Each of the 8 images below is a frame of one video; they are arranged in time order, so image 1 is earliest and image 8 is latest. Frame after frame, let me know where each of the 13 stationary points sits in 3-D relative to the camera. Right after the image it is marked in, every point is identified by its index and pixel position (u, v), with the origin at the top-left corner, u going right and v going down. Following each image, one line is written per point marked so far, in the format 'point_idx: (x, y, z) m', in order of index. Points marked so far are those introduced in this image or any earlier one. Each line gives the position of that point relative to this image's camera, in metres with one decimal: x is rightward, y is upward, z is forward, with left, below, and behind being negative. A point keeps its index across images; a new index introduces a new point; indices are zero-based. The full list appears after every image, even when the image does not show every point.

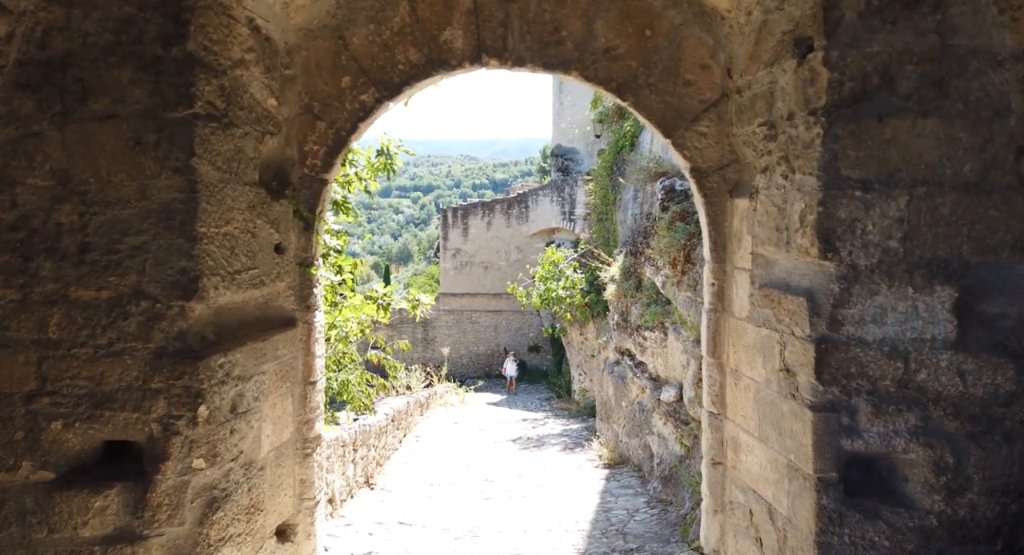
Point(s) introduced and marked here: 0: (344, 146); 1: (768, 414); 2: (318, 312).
0: (-0.6, +0.5, +2.3) m
1: (+0.8, -0.4, +2.0) m
2: (-0.8, -0.1, +2.5) m
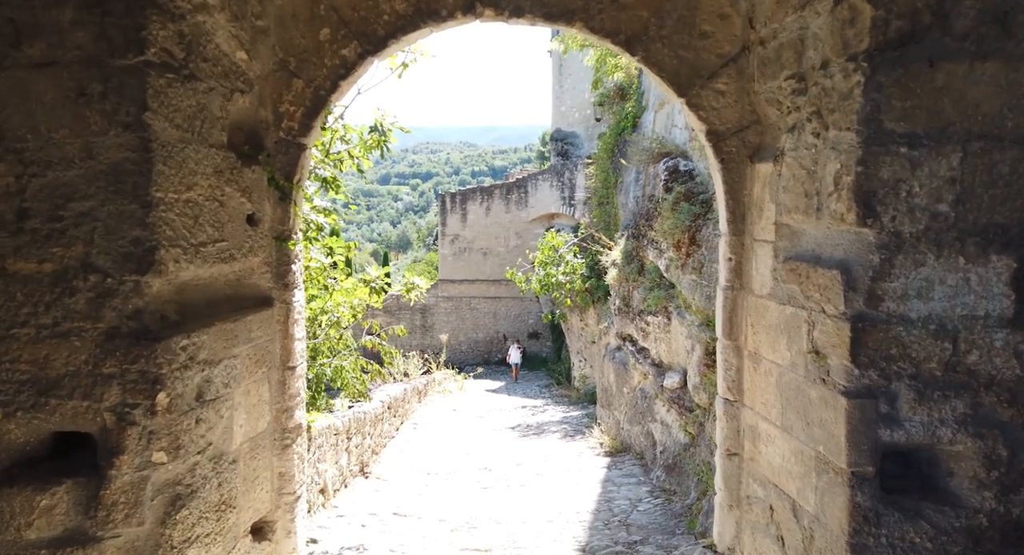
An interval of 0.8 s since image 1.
0: (-0.6, +0.6, +2.1) m
1: (+0.8, -0.3, +1.8) m
2: (-0.8, 0.0, +2.3) m
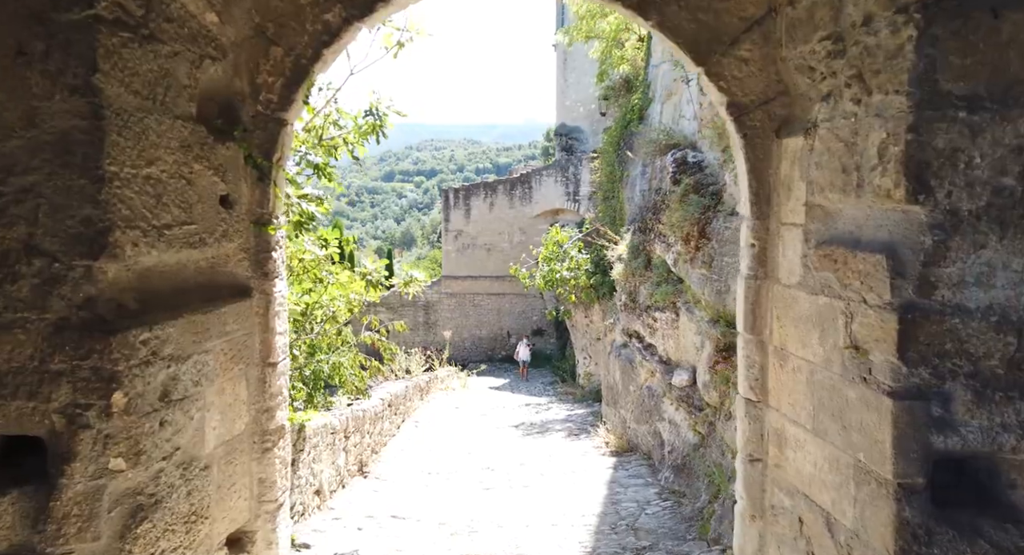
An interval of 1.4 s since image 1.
0: (-0.6, +0.6, +1.9) m
1: (+0.8, -0.3, +1.6) m
2: (-0.8, 0.0, +2.1) m
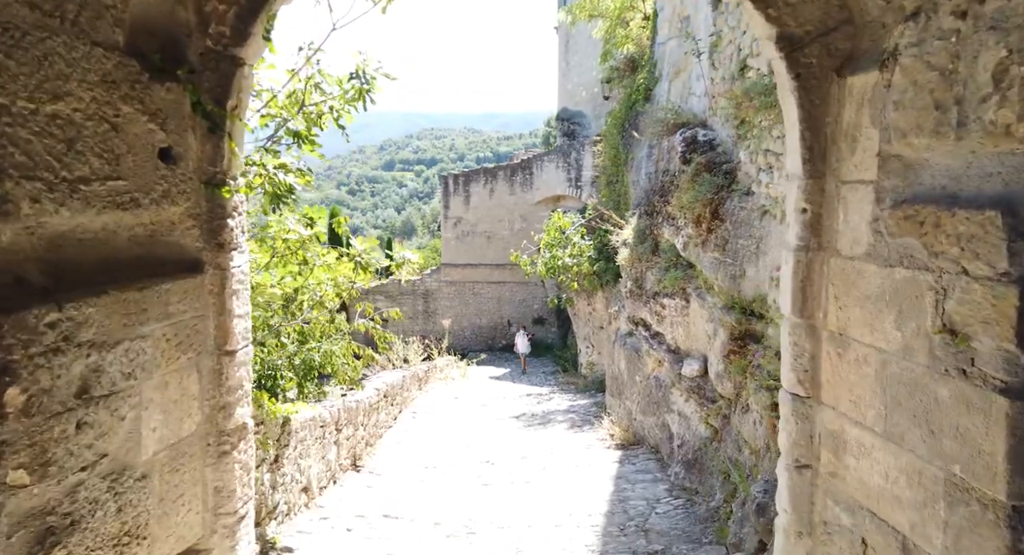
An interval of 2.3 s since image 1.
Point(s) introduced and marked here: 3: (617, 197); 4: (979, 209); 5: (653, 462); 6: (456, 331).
0: (-0.6, +0.7, +1.6) m
1: (+0.8, -0.2, +1.3) m
2: (-0.8, +0.1, +1.8) m
3: (+1.7, +1.3, +10.4) m
4: (+0.8, +0.1, +1.1) m
5: (+1.2, -1.6, +5.7) m
6: (-1.6, -1.5, +18.2) m
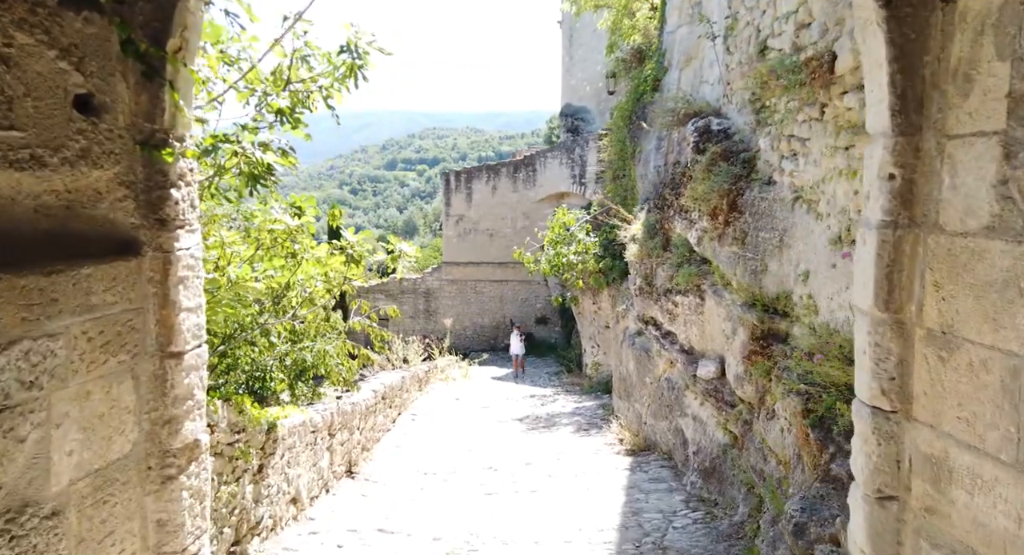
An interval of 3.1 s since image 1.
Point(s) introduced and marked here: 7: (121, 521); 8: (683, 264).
0: (-0.6, +0.7, +1.3) m
1: (+0.8, -0.2, +1.0) m
2: (-0.7, +0.1, +1.4) m
3: (+1.8, +1.3, +10.0) m
4: (+0.8, +0.2, +0.8) m
5: (+1.3, -1.6, +5.3) m
6: (-1.5, -1.5, +17.9) m
7: (-0.8, -0.5, +1.3) m
8: (+1.6, +0.1, +6.0) m
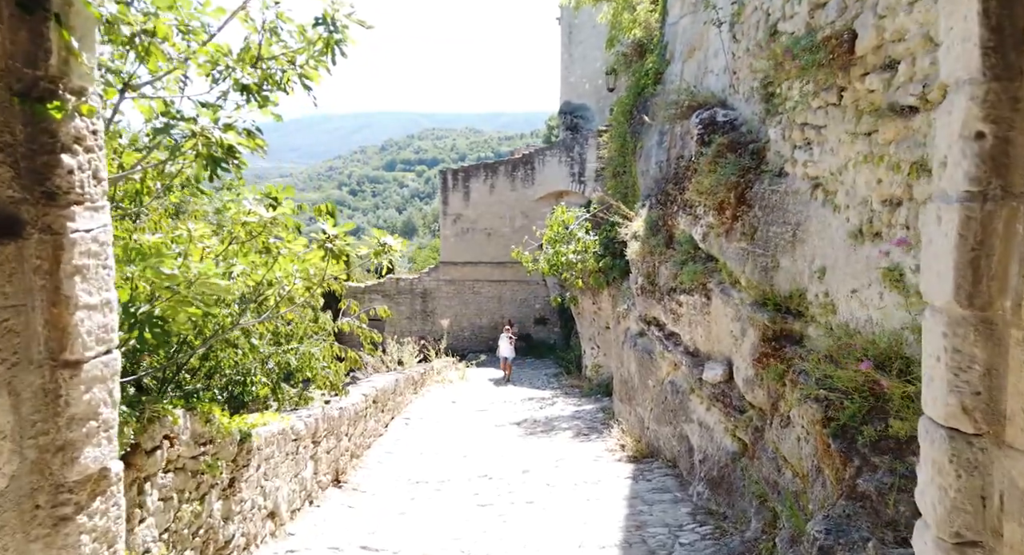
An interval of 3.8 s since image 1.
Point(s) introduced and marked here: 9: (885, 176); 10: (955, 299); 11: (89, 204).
0: (-0.6, +0.7, +1.0) m
1: (+0.8, -0.2, +0.7) m
2: (-0.8, +0.1, +1.2) m
3: (+1.7, +1.4, +9.8) m
4: (+0.8, +0.2, +0.5) m
5: (+1.3, -1.6, +5.1) m
6: (-1.6, -1.5, +17.6) m
7: (-0.8, -0.5, +1.0) m
8: (+1.6, +0.1, +5.7) m
9: (+1.8, +0.5, +3.1) m
10: (+0.7, 0.0, +1.1) m
11: (-0.8, +0.2, +1.2) m
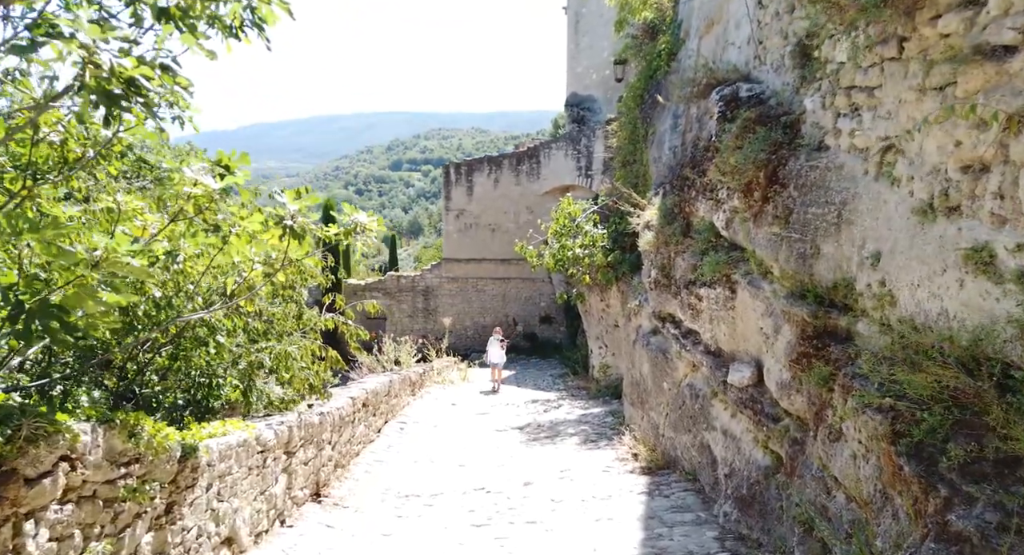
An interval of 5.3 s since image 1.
0: (-0.7, +0.8, +0.4) m
1: (+0.8, -0.1, +0.1) m
2: (-0.8, +0.2, +0.6) m
3: (+1.8, +1.4, +9.2) m
4: (+0.8, +0.2, -0.1) m
5: (+1.3, -1.5, +4.5) m
6: (-1.4, -1.4, +17.0) m
7: (-0.9, -0.4, +0.5) m
8: (+1.6, +0.2, +5.1) m
9: (+1.8, +0.6, +2.5) m
10: (+0.7, 0.0, +0.5) m
11: (-0.8, +0.2, +0.7) m
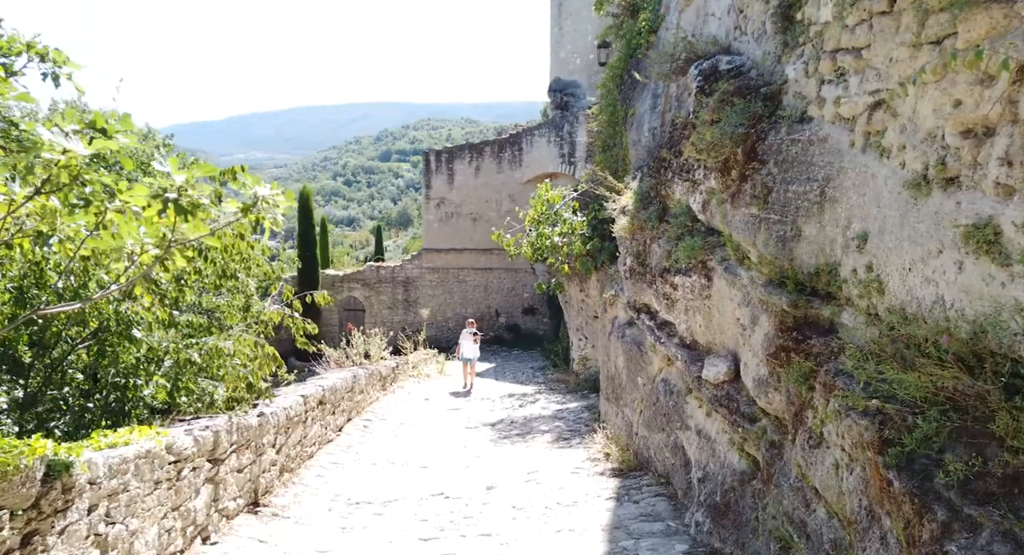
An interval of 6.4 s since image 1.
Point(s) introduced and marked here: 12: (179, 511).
0: (-0.9, +0.8, 0.0) m
1: (+0.5, -0.1, -0.2) m
2: (-1.0, +0.2, +0.2) m
3: (+1.4, +1.6, +8.8) m
4: (+0.5, +0.3, -0.4) m
5: (+1.0, -1.4, +4.1) m
6: (-1.9, -1.2, +16.6) m
7: (-1.1, -0.4, +0.1) m
8: (+1.3, +0.3, +4.7) m
9: (+1.5, +0.6, +2.2) m
10: (+0.5, +0.1, +0.1) m
11: (-1.0, +0.2, +0.3) m
12: (-1.7, -1.1, +3.1) m
